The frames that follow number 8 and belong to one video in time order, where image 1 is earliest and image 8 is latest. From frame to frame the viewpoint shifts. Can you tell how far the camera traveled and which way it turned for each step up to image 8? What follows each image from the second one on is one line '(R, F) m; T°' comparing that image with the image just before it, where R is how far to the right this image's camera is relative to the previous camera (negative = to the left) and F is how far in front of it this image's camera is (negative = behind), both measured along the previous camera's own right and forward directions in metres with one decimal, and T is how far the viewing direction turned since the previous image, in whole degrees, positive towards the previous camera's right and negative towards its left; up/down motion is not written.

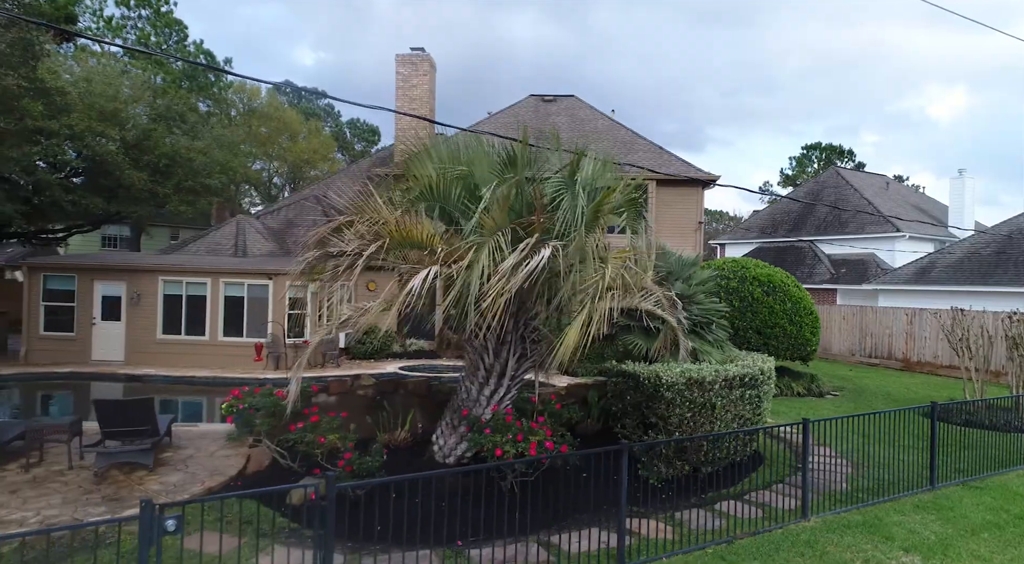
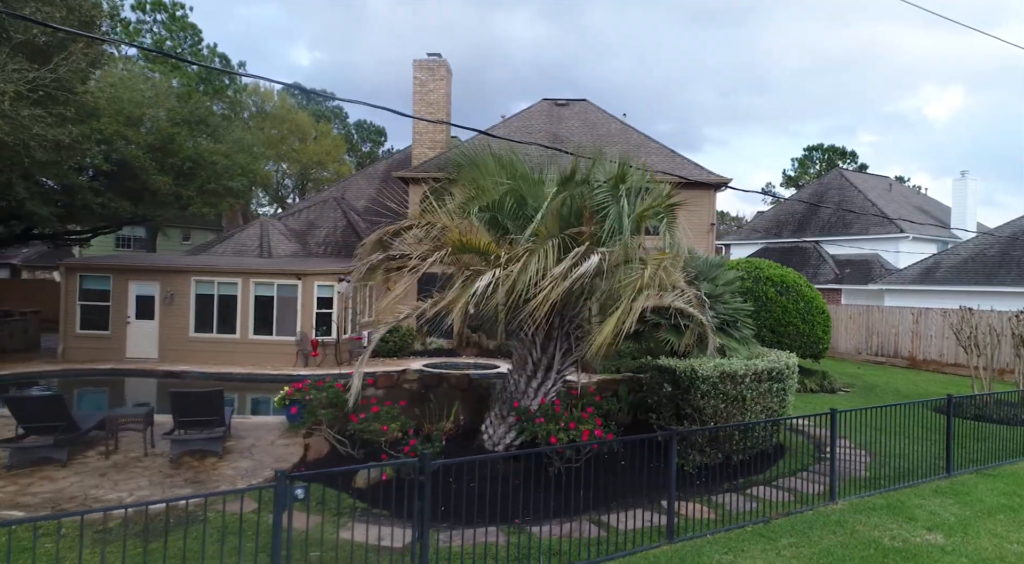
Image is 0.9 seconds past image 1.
(-0.5, -0.5) m; 0°
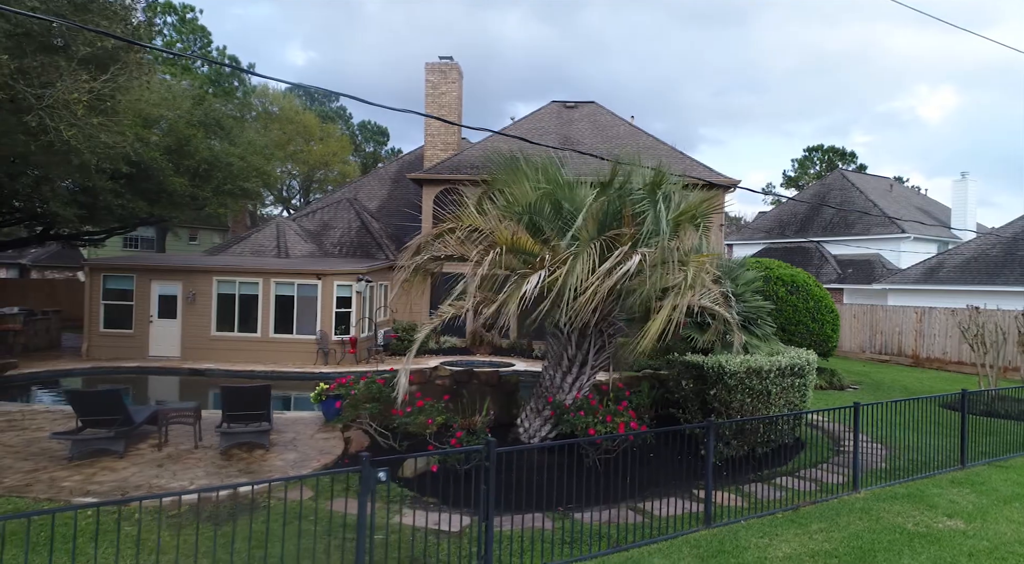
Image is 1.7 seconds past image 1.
(-0.4, -0.3) m; 0°
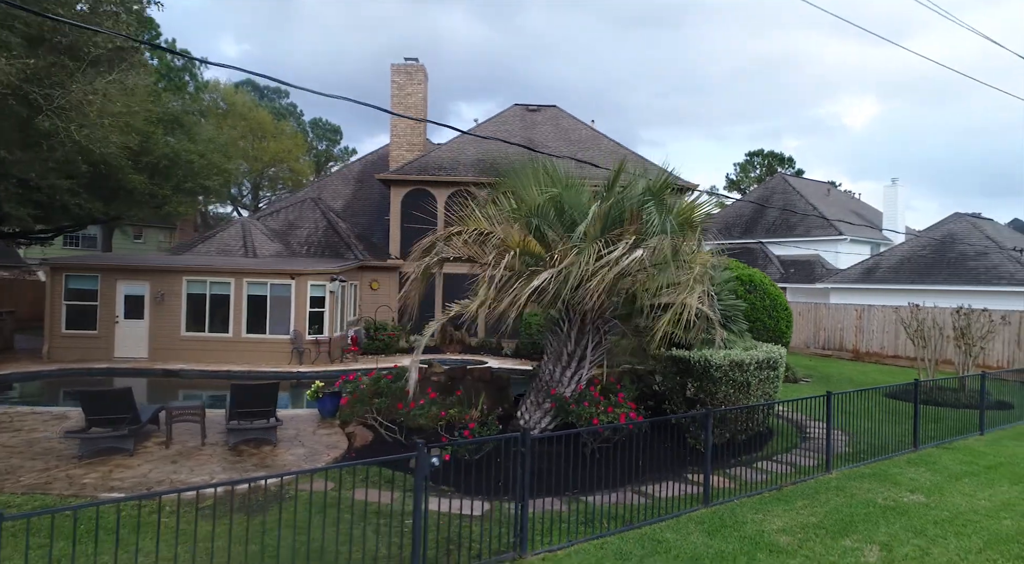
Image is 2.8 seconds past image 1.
(-0.6, -0.4) m; +5°
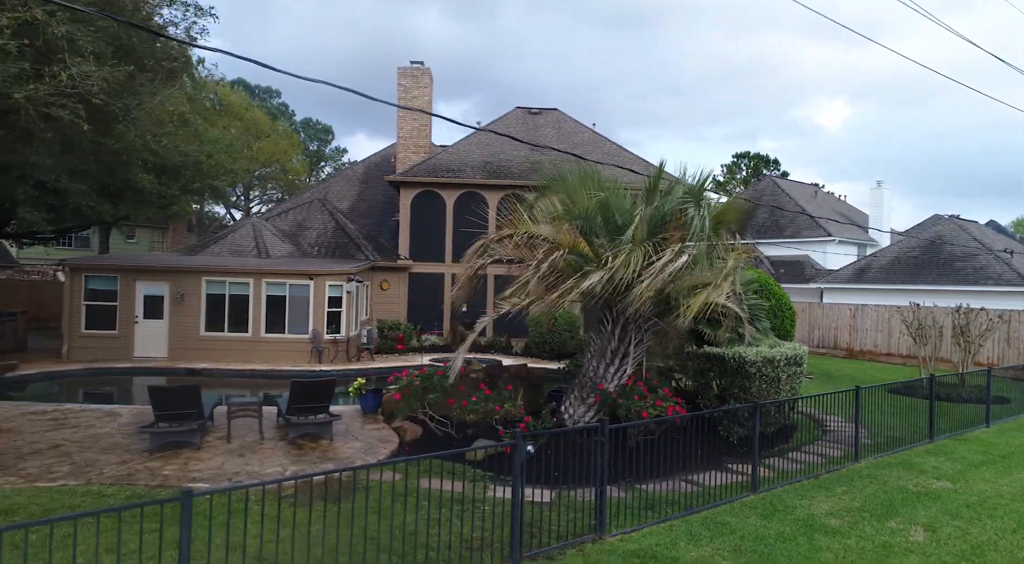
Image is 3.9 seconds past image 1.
(-0.8, -0.3) m; +1°
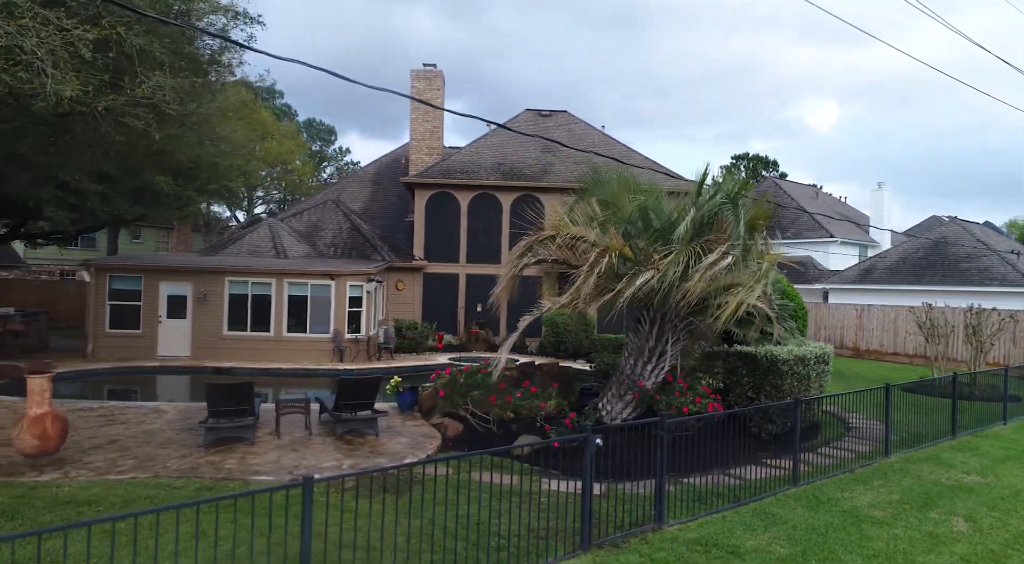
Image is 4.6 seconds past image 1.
(-0.6, -0.2) m; 0°
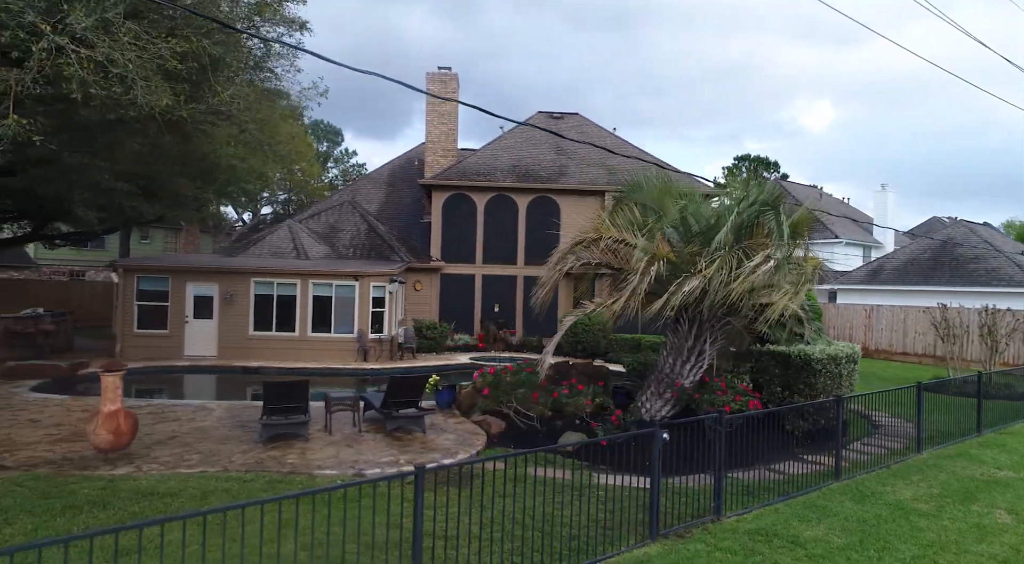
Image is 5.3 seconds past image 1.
(-0.6, -0.2) m; 0°
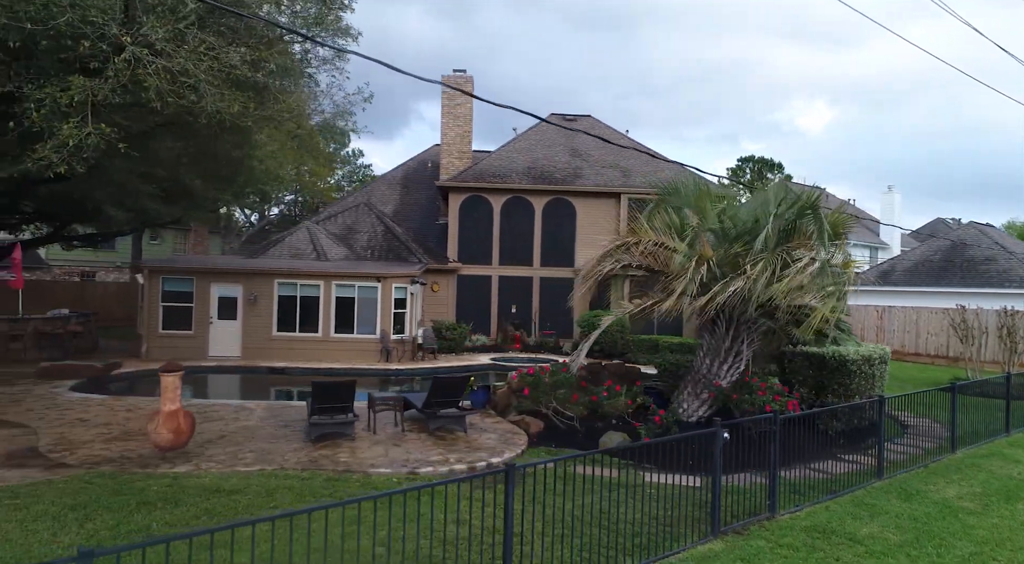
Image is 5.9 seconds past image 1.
(-0.5, -0.1) m; 0°
